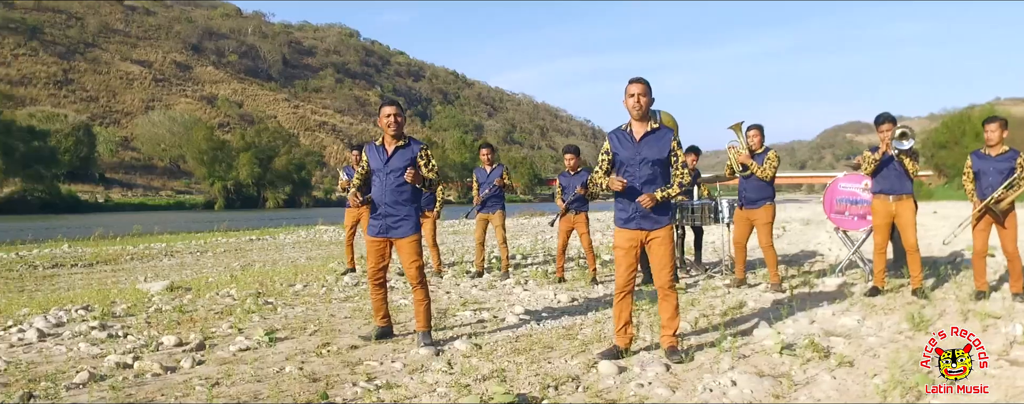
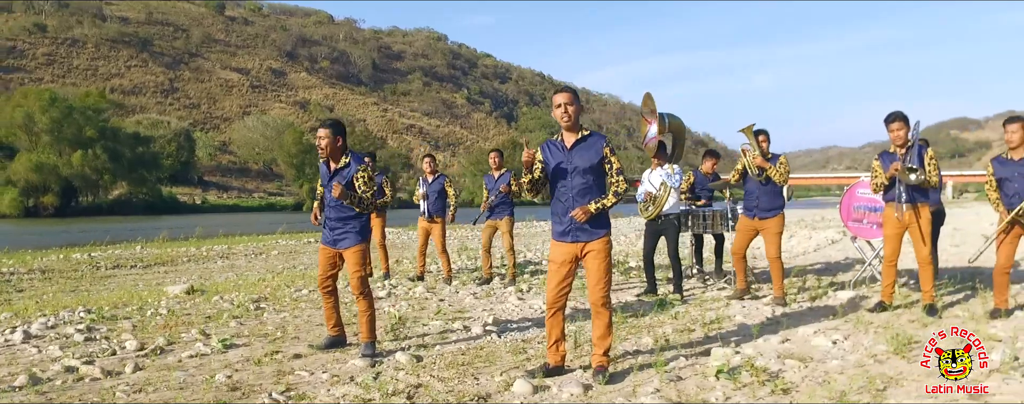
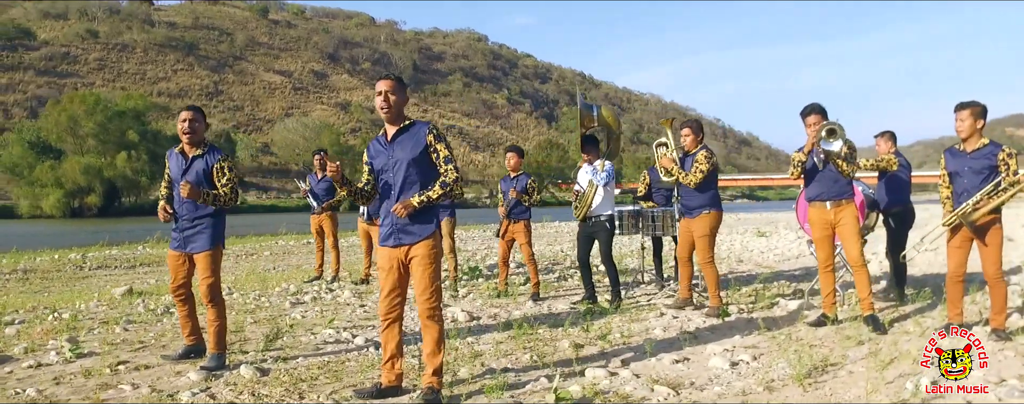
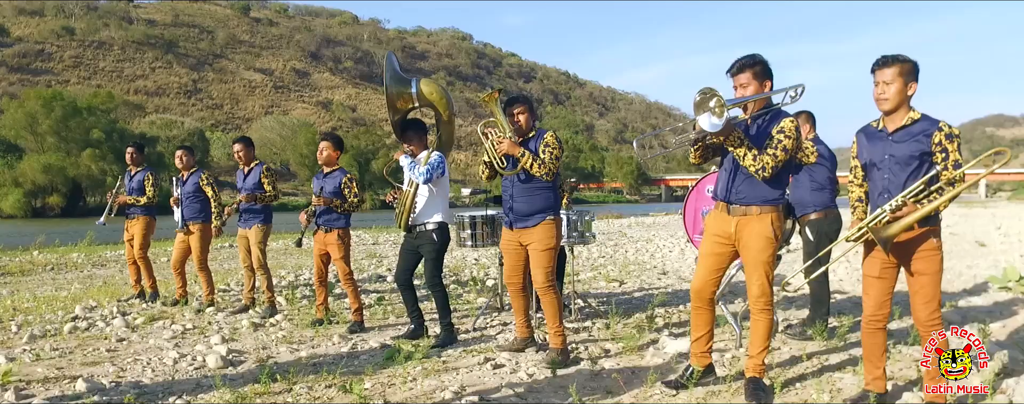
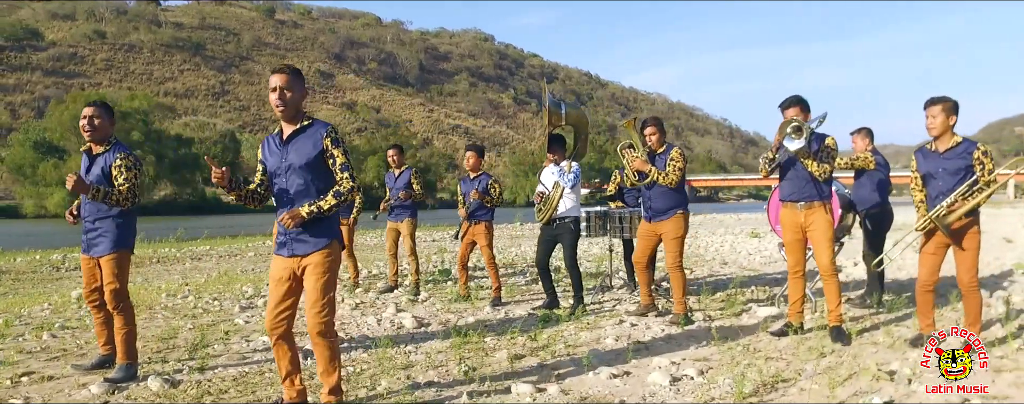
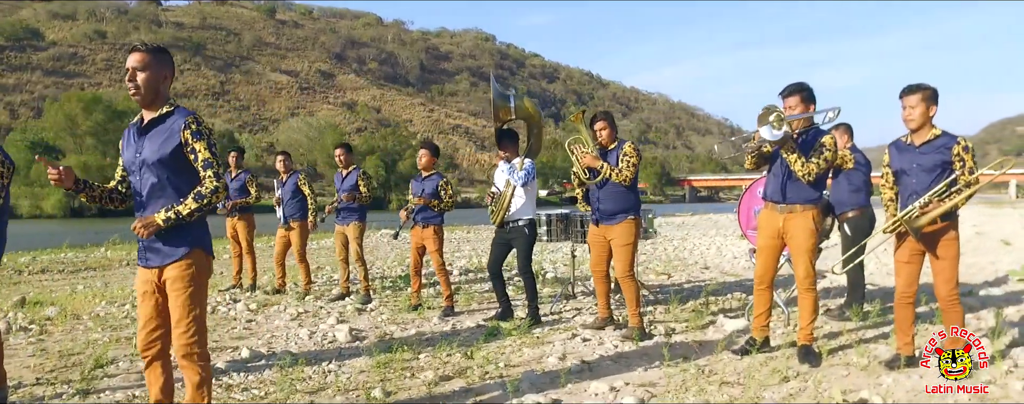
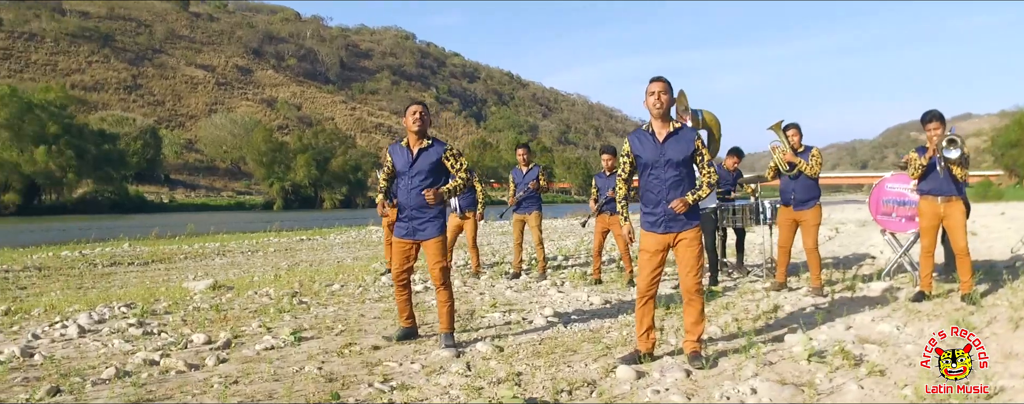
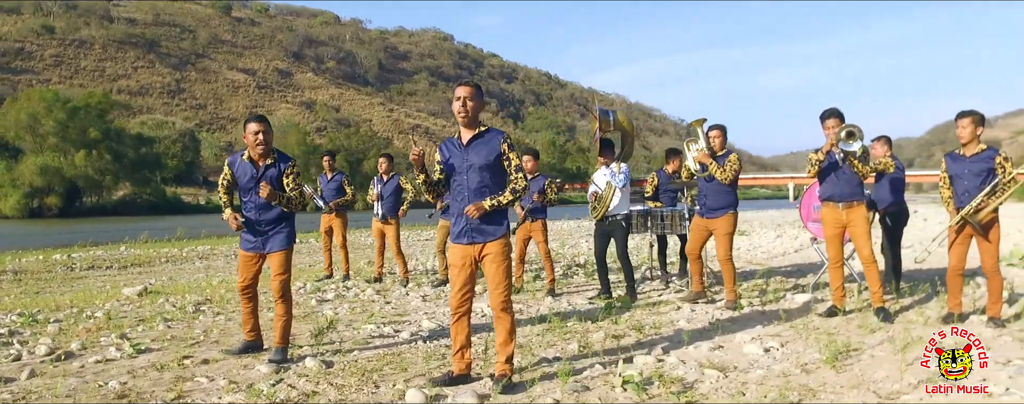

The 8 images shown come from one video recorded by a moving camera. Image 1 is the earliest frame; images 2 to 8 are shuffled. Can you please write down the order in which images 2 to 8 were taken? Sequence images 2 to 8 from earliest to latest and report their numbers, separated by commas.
7, 2, 8, 3, 5, 6, 4
